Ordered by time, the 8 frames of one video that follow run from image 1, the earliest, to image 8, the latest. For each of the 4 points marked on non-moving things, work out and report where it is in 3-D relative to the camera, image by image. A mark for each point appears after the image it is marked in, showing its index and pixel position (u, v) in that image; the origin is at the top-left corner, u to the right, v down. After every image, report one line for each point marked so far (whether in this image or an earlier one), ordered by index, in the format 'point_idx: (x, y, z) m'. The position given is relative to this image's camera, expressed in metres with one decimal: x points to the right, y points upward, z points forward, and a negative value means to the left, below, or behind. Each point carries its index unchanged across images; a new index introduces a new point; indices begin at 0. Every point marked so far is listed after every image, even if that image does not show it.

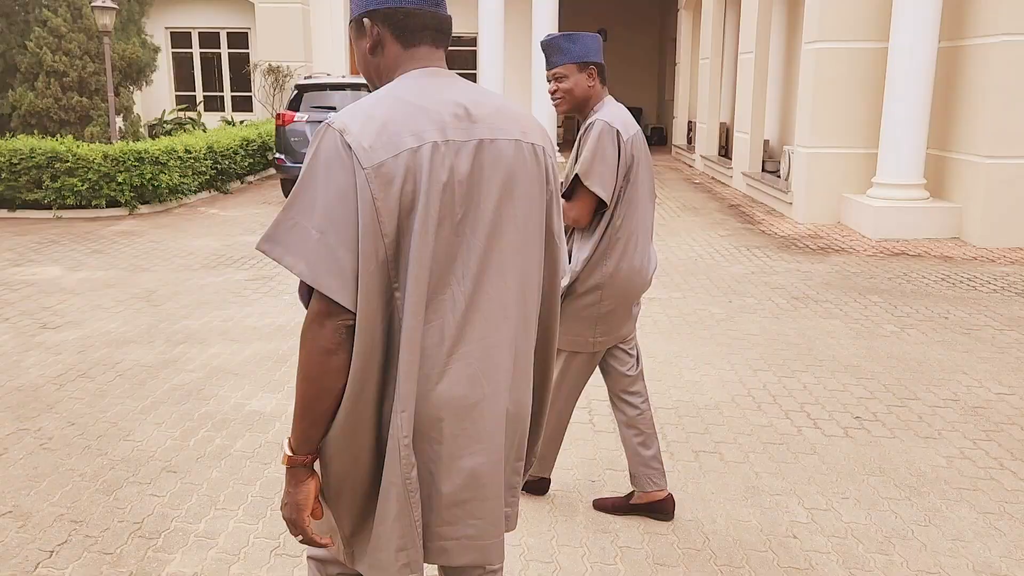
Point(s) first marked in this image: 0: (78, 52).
0: (-5.6, +3.0, +10.5) m
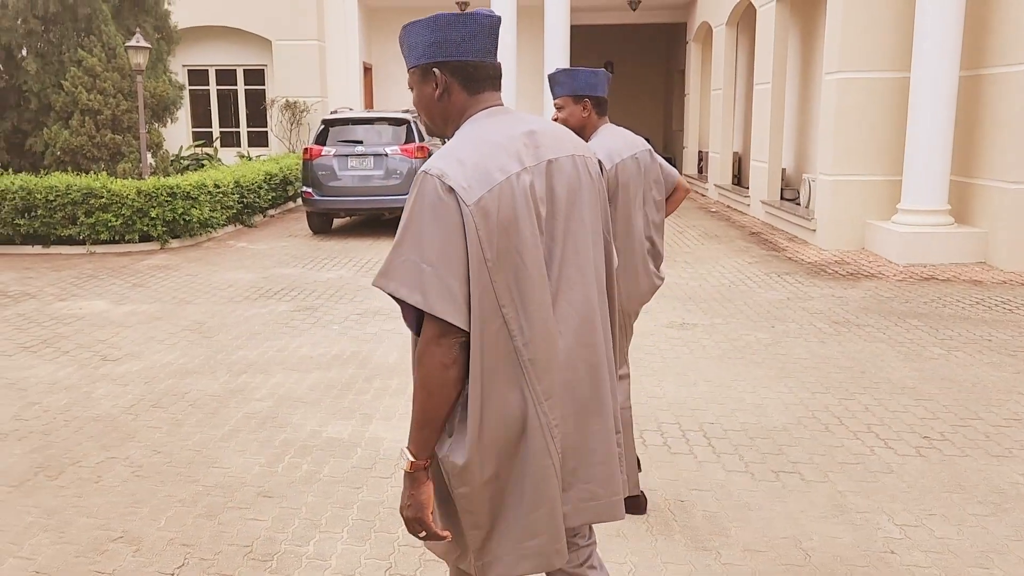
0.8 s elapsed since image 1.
0: (-5.2, +2.6, +10.7) m
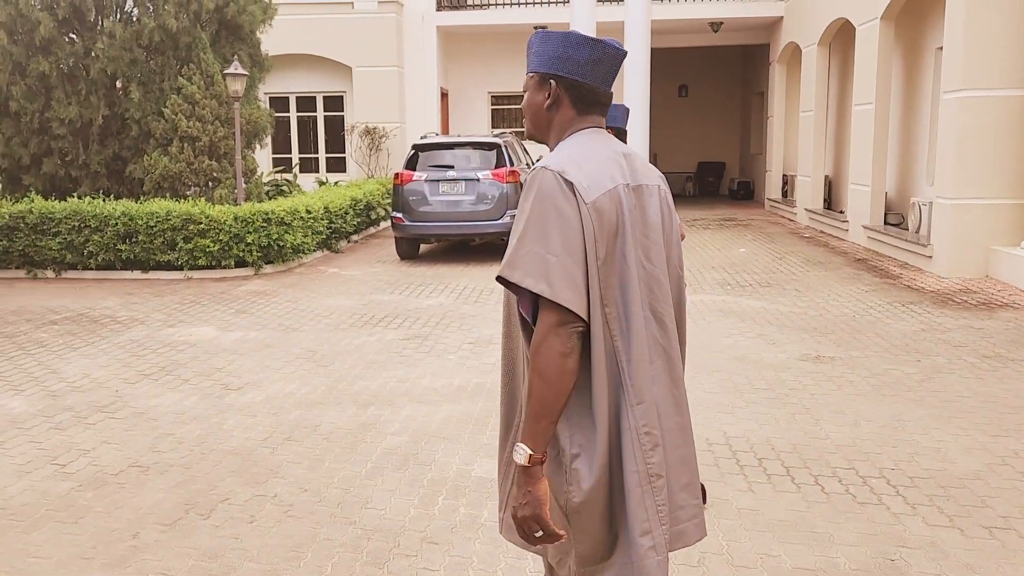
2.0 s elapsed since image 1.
0: (-4.0, +2.3, +10.8) m
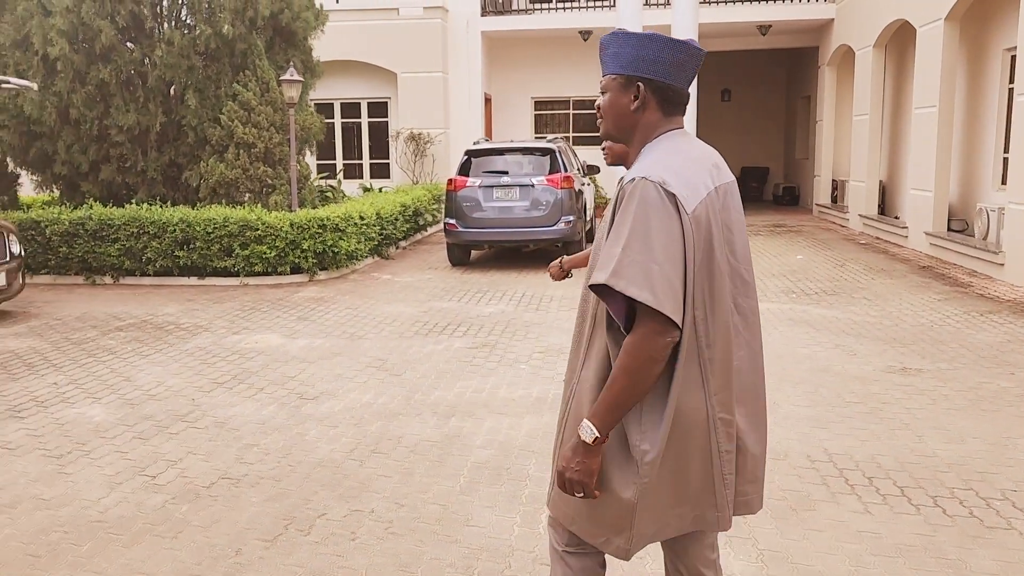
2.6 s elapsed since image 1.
0: (-3.3, +2.2, +10.8) m
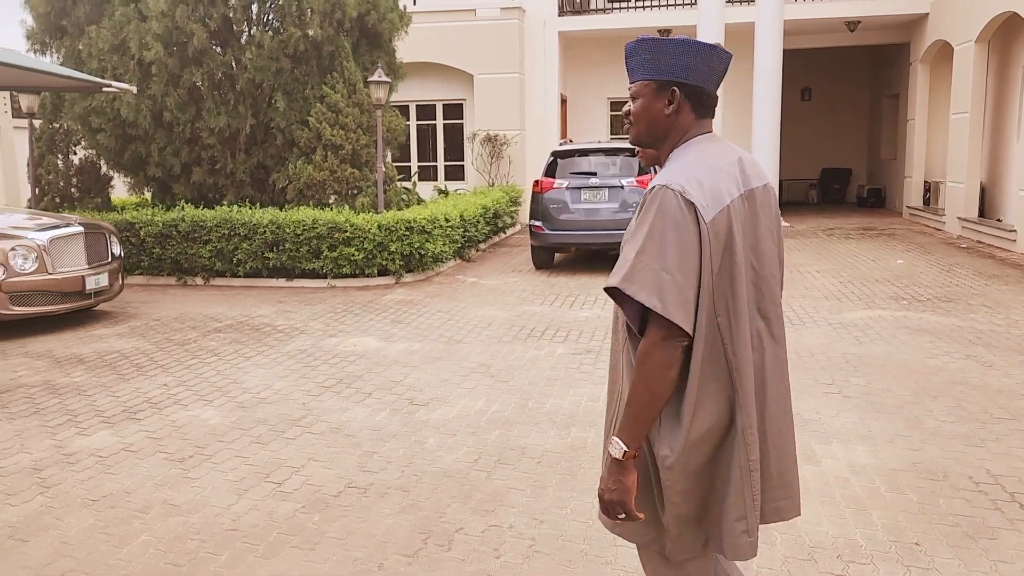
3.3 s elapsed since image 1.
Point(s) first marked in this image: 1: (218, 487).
0: (-2.1, +2.1, +10.8) m
1: (-1.5, -1.0, +4.2) m
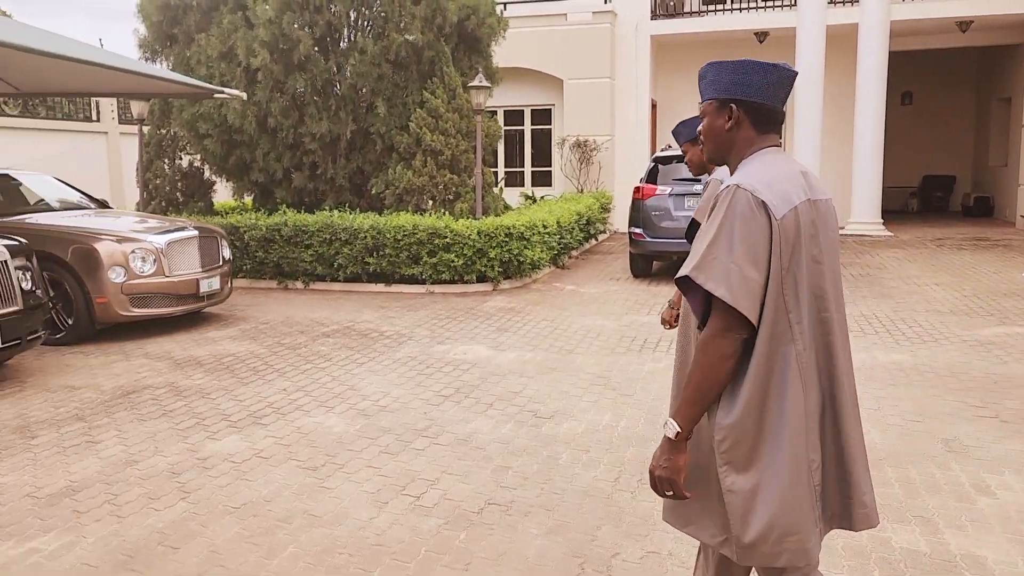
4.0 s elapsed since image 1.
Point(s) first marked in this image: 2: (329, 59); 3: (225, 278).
0: (-0.8, +2.1, +10.8) m
1: (-0.8, -1.1, +4.1) m
2: (-2.4, +3.0, +10.8) m
3: (-3.0, +0.1, +8.6) m
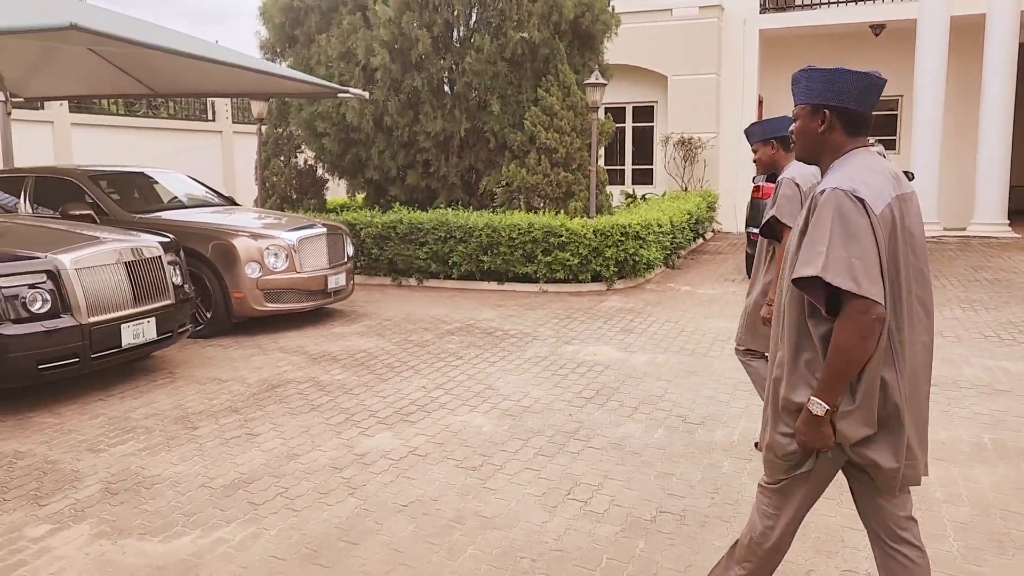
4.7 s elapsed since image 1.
0: (+0.7, +2.1, +10.7) m
1: (+0.1, -1.1, +4.1) m
2: (-0.9, +3.1, +10.8) m
3: (-1.8, +0.1, +8.7) m
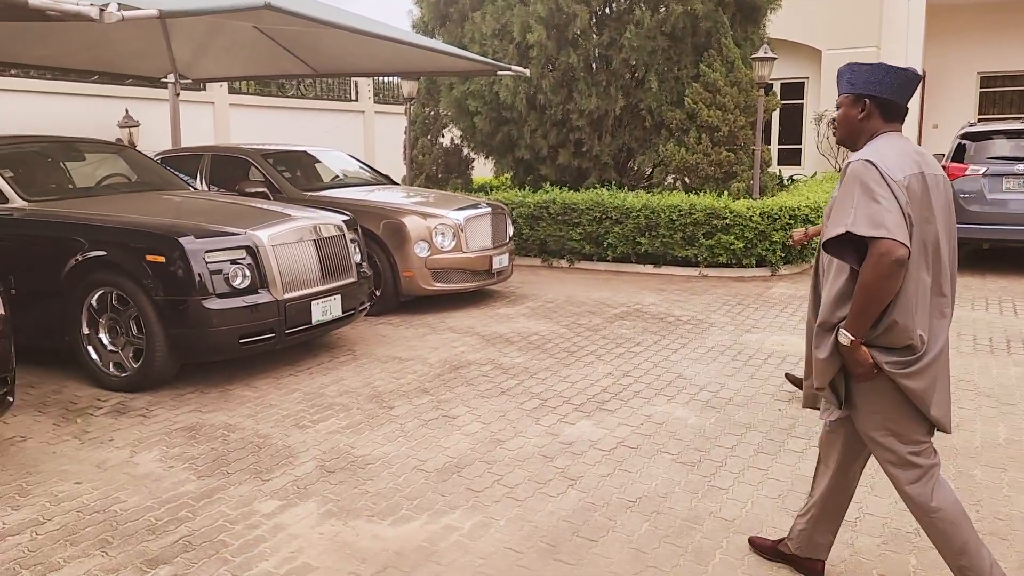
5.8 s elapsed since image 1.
0: (+2.7, +2.3, +10.2) m
1: (+1.2, -1.0, +3.8) m
2: (+1.2, +3.3, +10.5) m
3: (0.0, +0.3, +8.6) m
